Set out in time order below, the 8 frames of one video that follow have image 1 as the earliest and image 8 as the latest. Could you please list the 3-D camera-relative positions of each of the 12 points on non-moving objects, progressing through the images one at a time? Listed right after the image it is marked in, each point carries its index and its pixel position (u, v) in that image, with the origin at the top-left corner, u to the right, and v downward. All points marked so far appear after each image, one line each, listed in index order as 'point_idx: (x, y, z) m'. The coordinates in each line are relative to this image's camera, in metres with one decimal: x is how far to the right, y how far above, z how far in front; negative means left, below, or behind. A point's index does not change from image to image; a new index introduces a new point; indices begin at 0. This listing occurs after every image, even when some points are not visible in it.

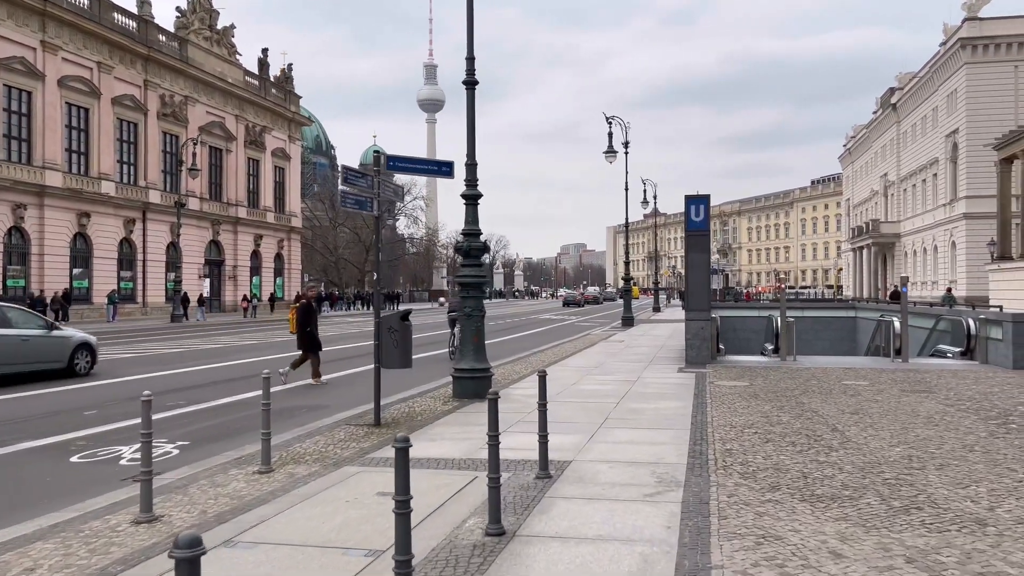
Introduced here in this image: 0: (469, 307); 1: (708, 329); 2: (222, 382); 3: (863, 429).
0: (-0.6, -0.3, +11.8) m
1: (+4.1, -0.9, +17.1) m
2: (-5.3, -1.7, +15.0) m
3: (+3.8, -1.5, +8.8) m
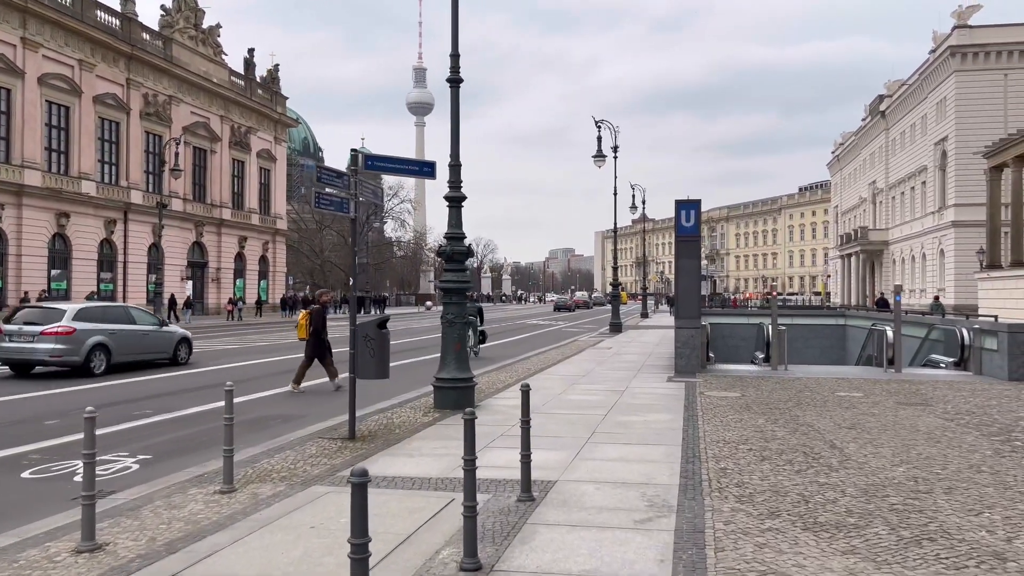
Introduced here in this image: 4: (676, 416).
0: (-0.8, -0.4, +11.3) m
1: (+3.8, -1.0, +16.7) m
2: (-5.6, -1.8, +14.4) m
3: (+3.6, -1.6, +8.4) m
4: (+2.1, -1.7, +10.5) m
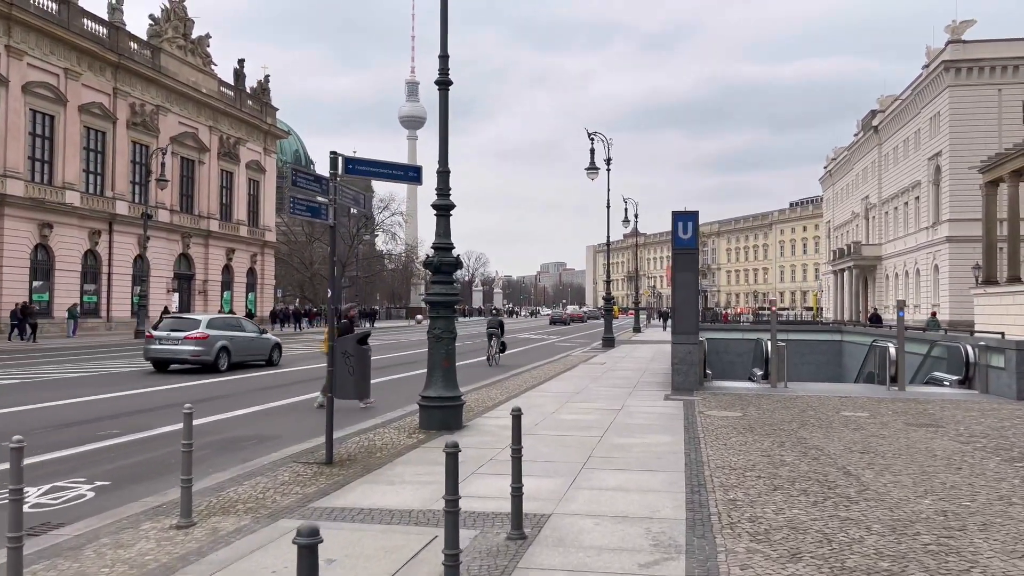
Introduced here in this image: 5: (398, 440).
0: (-1.0, -0.5, +10.7) m
1: (+3.6, -1.3, +16.1) m
2: (-5.8, -2.0, +13.7) m
3: (+3.5, -1.8, +7.8) m
4: (+2.0, -1.8, +9.9) m
5: (-1.4, -1.9, +9.9) m
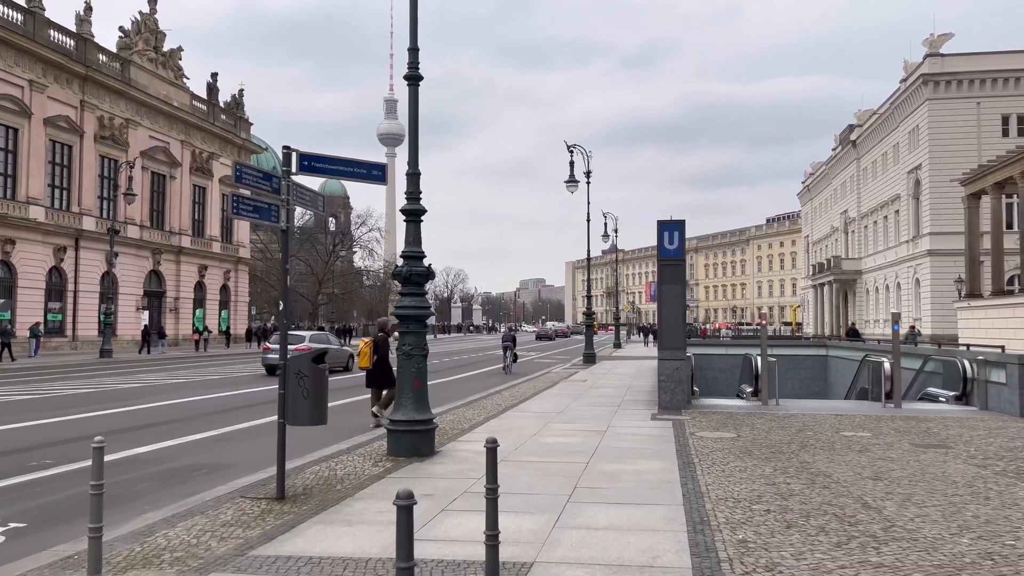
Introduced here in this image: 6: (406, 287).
0: (-1.2, -0.7, +9.8) m
1: (+3.2, -1.6, +15.3) m
2: (-6.1, -2.2, +12.6) m
3: (+3.3, -1.8, +6.9) m
4: (+1.7, -2.0, +9.0) m
5: (-1.7, -2.0, +8.9) m
6: (-1.3, 0.0, +10.0) m
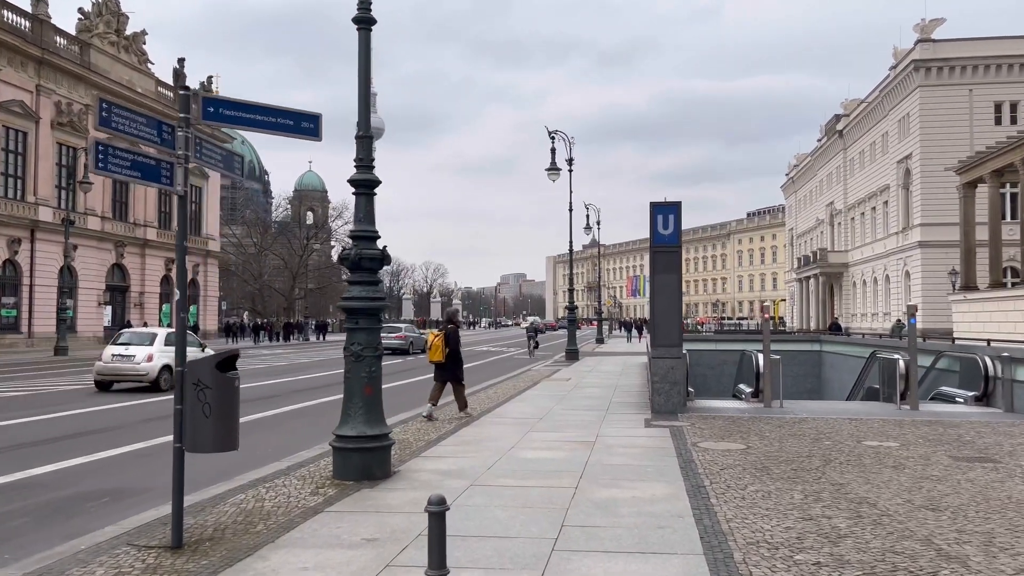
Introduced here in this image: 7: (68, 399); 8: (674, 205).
0: (-1.5, -0.6, +8.1) m
1: (+2.8, -1.4, +13.7) m
2: (-6.5, -2.1, +10.8) m
3: (+3.1, -1.7, +5.3) m
4: (+1.5, -1.8, +7.3) m
5: (-1.9, -1.9, +7.2) m
6: (-1.6, +0.1, +8.2) m
7: (-9.3, -2.4, +17.0) m
8: (+2.8, +1.4, +14.0) m
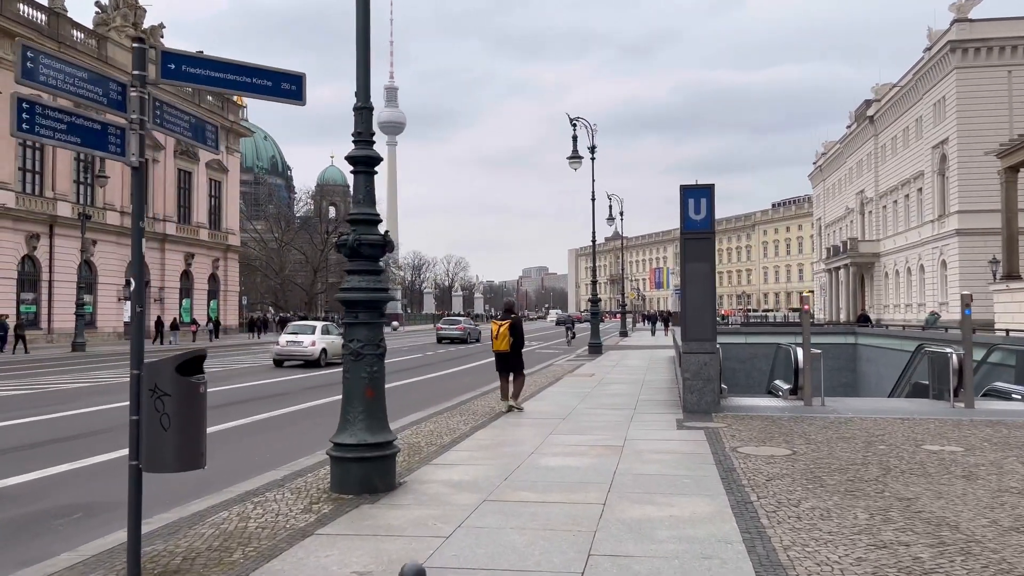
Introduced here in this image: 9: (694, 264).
0: (-1.4, -0.5, +7.2) m
1: (+3.1, -1.2, +12.7) m
2: (-6.2, -2.0, +10.1) m
3: (+3.2, -1.6, +4.3) m
4: (+1.6, -1.7, +6.4) m
5: (-1.8, -1.8, +6.4) m
6: (-1.4, +0.2, +7.4) m
7: (-8.9, -2.3, +16.4) m
8: (+3.1, +1.6, +13.0) m
9: (+2.9, +0.4, +12.8) m
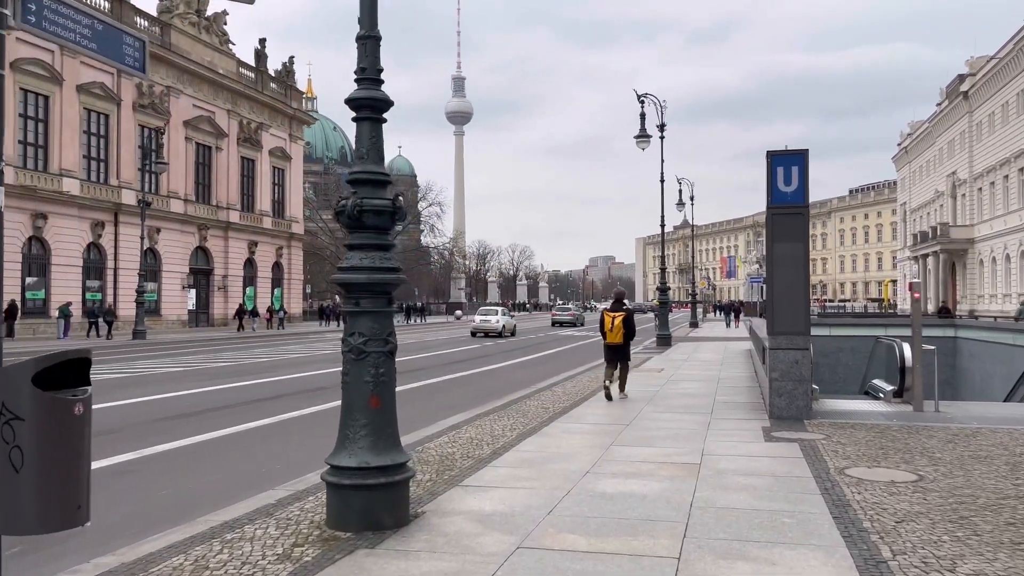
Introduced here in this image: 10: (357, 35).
0: (-1.0, -0.3, +5.6) m
1: (+3.9, -1.0, +10.7) m
2: (-5.7, -1.8, +8.9) m
3: (+3.3, -1.5, +2.4) m
4: (+1.9, -1.6, +4.6) m
5: (-1.5, -1.6, +4.8) m
6: (-1.1, +0.4, +5.8) m
7: (-7.8, -2.0, +15.4) m
8: (+3.9, +1.8, +11.0) m
9: (+3.6, +0.6, +10.8) m
10: (-1.1, +1.9, +6.0) m
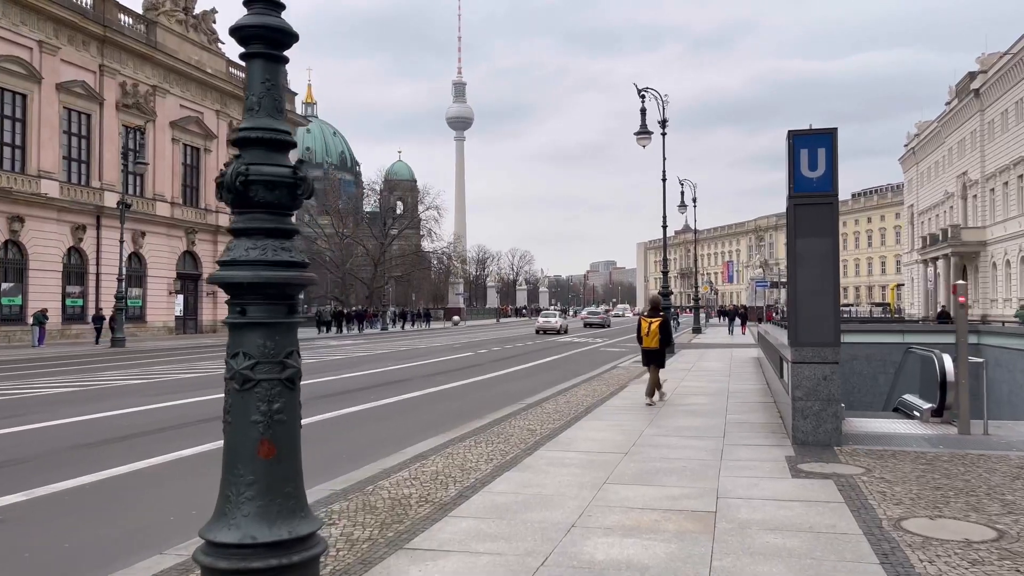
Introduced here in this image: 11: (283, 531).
0: (-1.3, -0.3, +4.0) m
1: (+3.6, -1.0, +9.1) m
2: (-5.9, -1.9, +7.3) m
3: (+3.0, -1.5, +0.8) m
4: (+1.6, -1.6, +3.0) m
5: (-1.8, -1.7, +3.2) m
6: (-1.4, +0.4, +4.2) m
7: (-8.0, -2.1, +13.8) m
8: (+3.6, +1.8, +9.4) m
9: (+3.4, +0.5, +9.2) m
10: (-1.4, +1.9, +4.4) m
11: (-1.1, -1.2, +4.0) m
